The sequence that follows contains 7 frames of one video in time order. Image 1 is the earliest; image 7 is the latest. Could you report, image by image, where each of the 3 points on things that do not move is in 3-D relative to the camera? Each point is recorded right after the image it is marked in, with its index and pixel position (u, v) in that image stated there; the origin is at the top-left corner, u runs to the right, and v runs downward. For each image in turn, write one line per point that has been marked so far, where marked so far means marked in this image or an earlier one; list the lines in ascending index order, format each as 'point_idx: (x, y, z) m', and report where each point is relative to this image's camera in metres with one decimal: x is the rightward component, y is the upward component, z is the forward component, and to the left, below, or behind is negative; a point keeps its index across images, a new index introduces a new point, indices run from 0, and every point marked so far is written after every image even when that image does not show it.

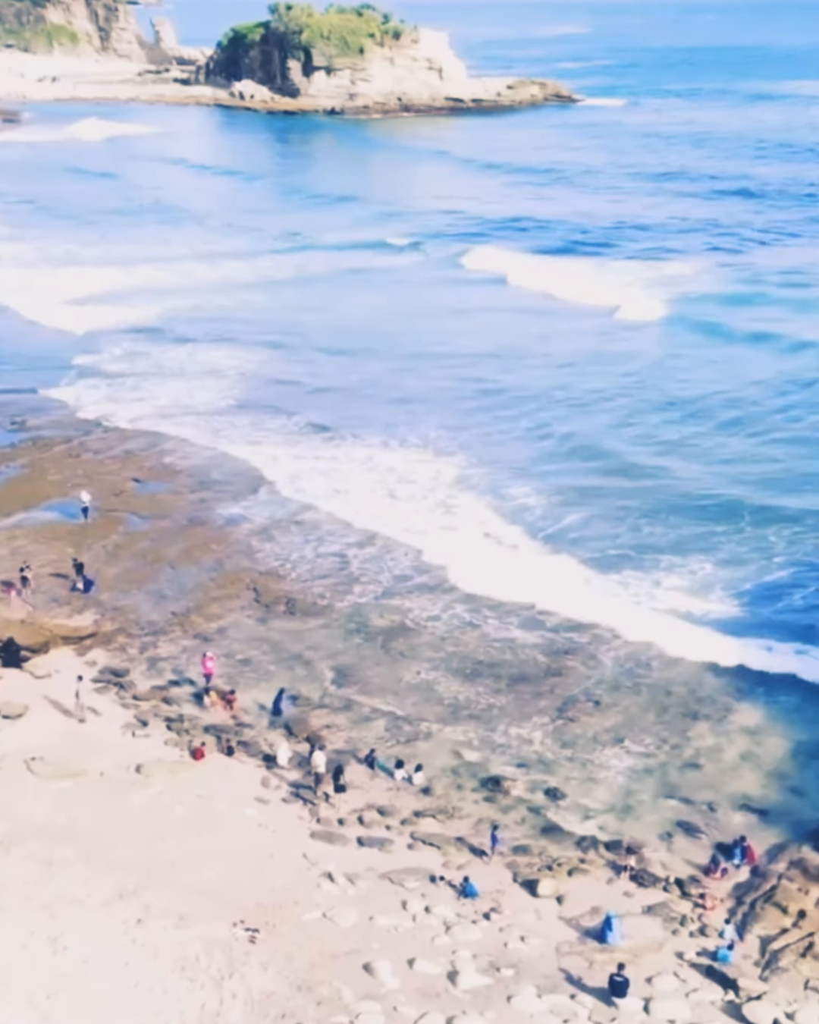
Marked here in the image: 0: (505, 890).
0: (+1.2, -4.7, +19.3) m
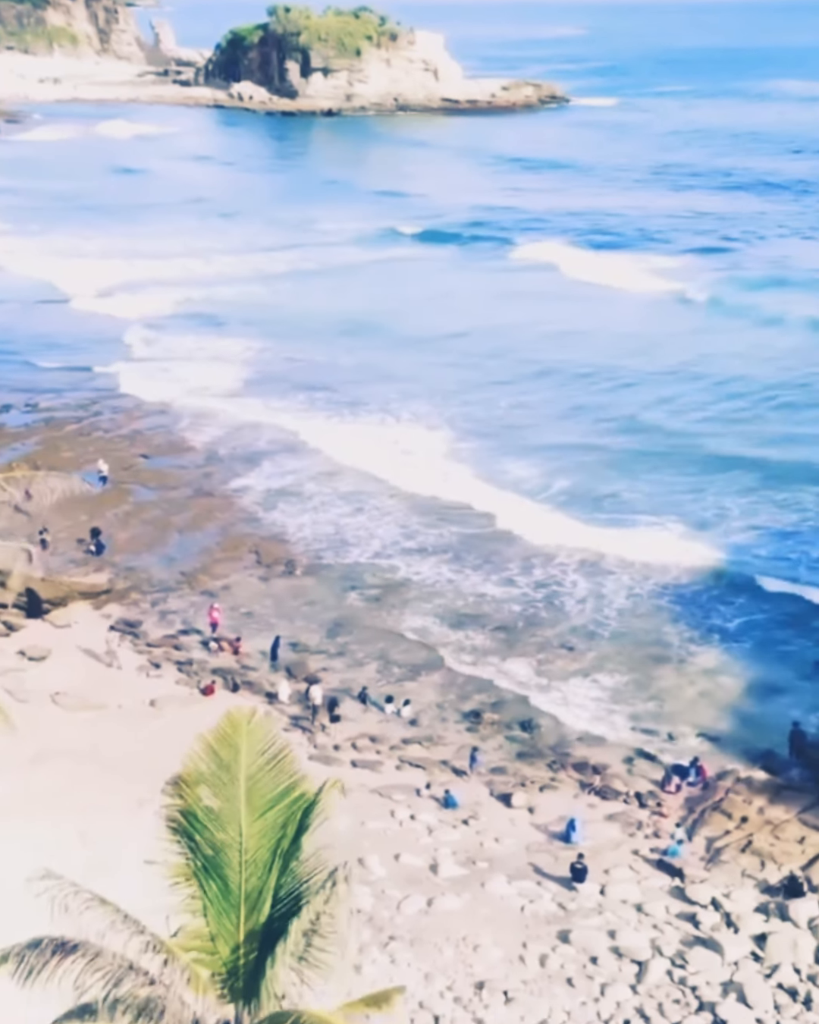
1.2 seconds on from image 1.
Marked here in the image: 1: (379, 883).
0: (+1.0, -4.0, +21.7) m
1: (-0.3, -4.6, +18.9) m
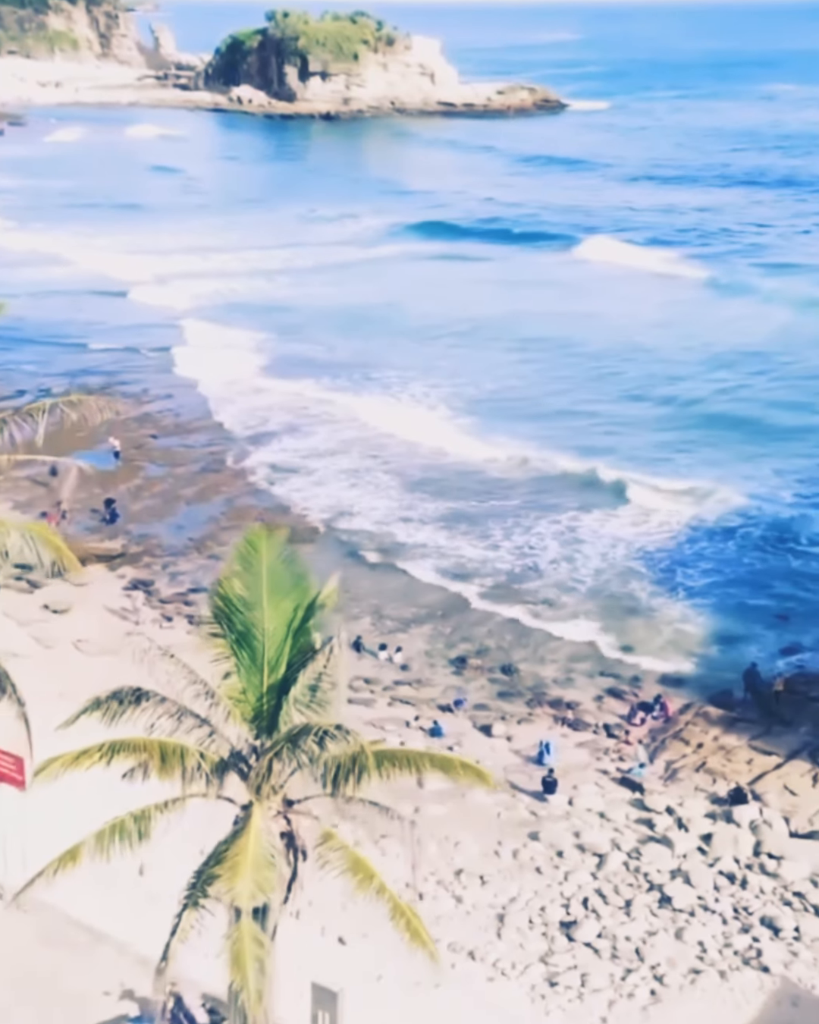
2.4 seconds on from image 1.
0: (+0.9, -3.4, +24.1) m
1: (-0.4, -3.9, +21.3) m
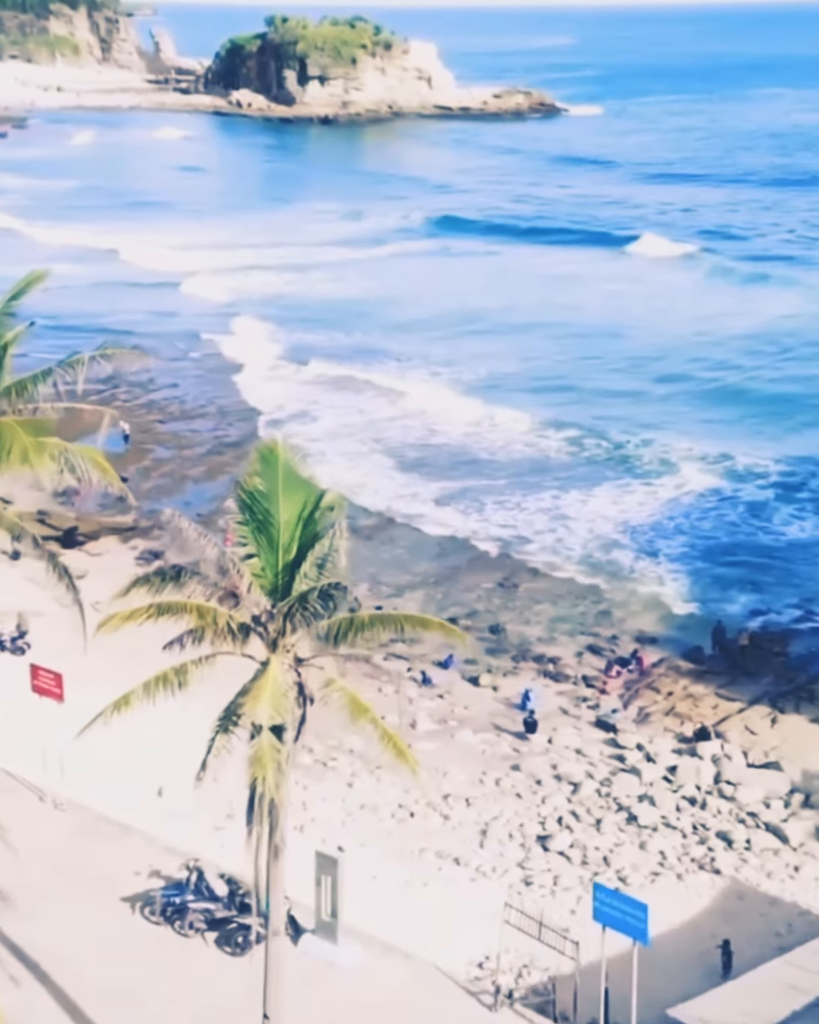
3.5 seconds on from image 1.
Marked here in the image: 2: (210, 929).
0: (+0.8, -2.8, +26.2) m
1: (-0.5, -3.4, +23.3) m
2: (-1.8, -3.9, +14.6) m
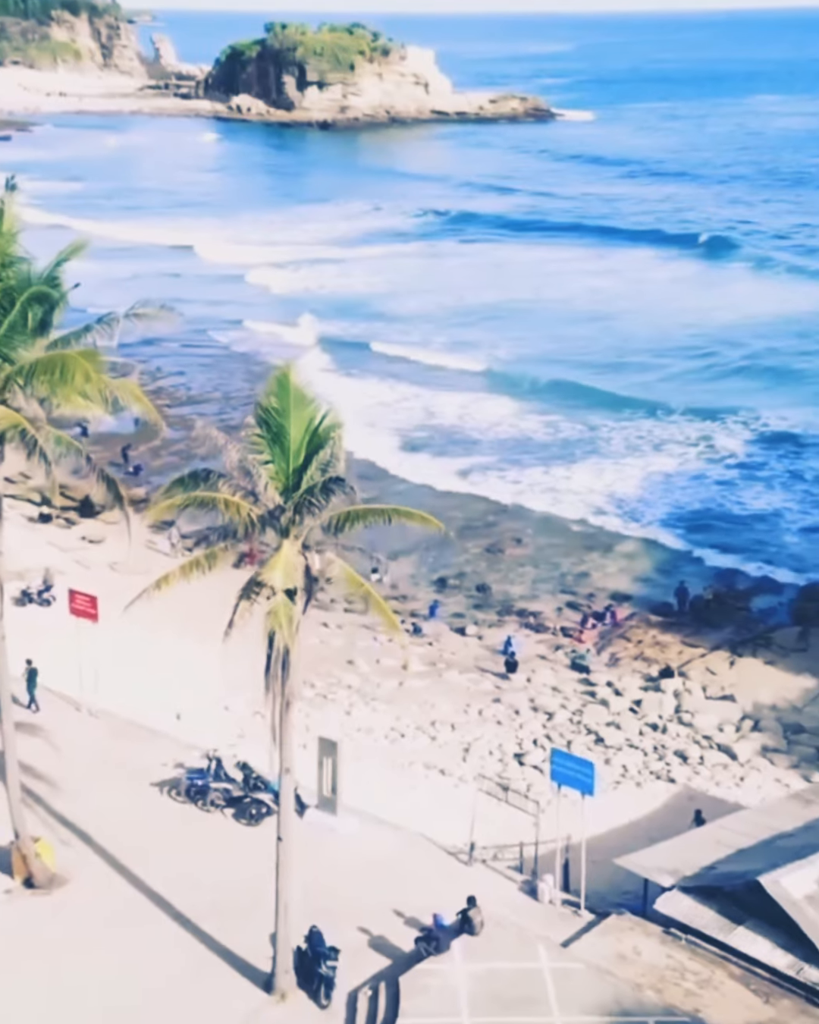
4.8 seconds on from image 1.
0: (+0.6, -2.2, +28.6) m
1: (-0.7, -2.7, +25.8) m
2: (-2.0, -3.2, +17.0) m
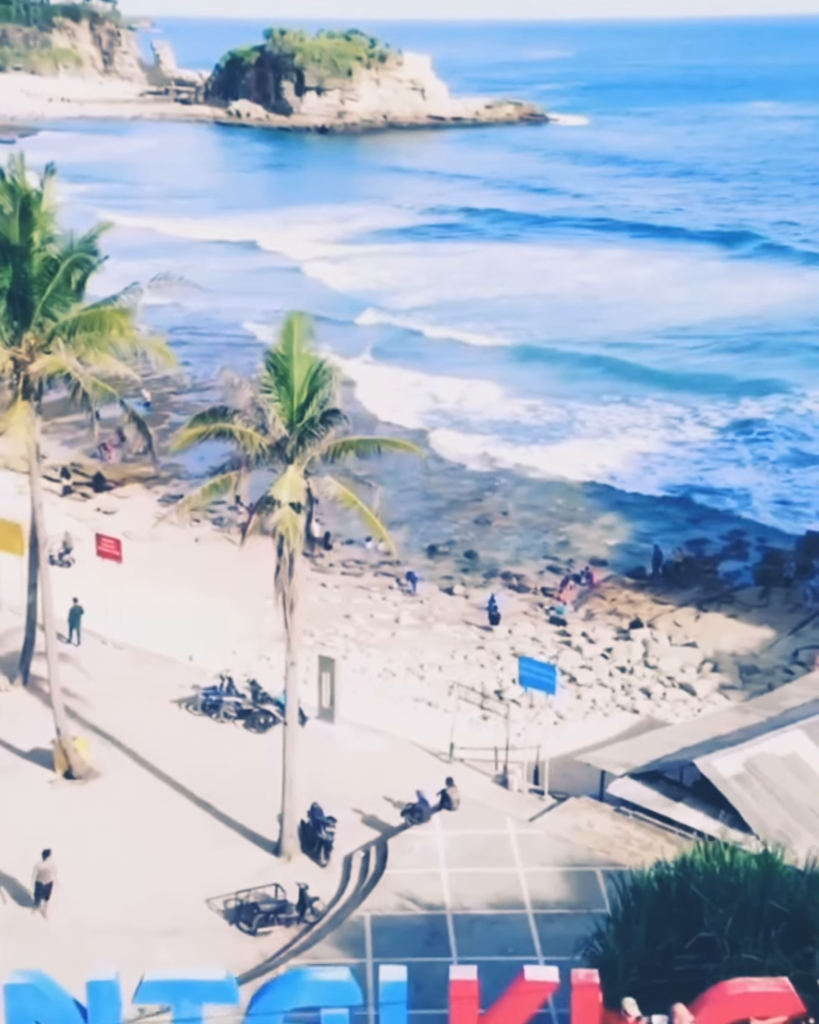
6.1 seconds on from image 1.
0: (+0.5, -1.6, +31.0) m
1: (-0.8, -2.1, +28.1) m
2: (-2.1, -2.6, +19.4) m
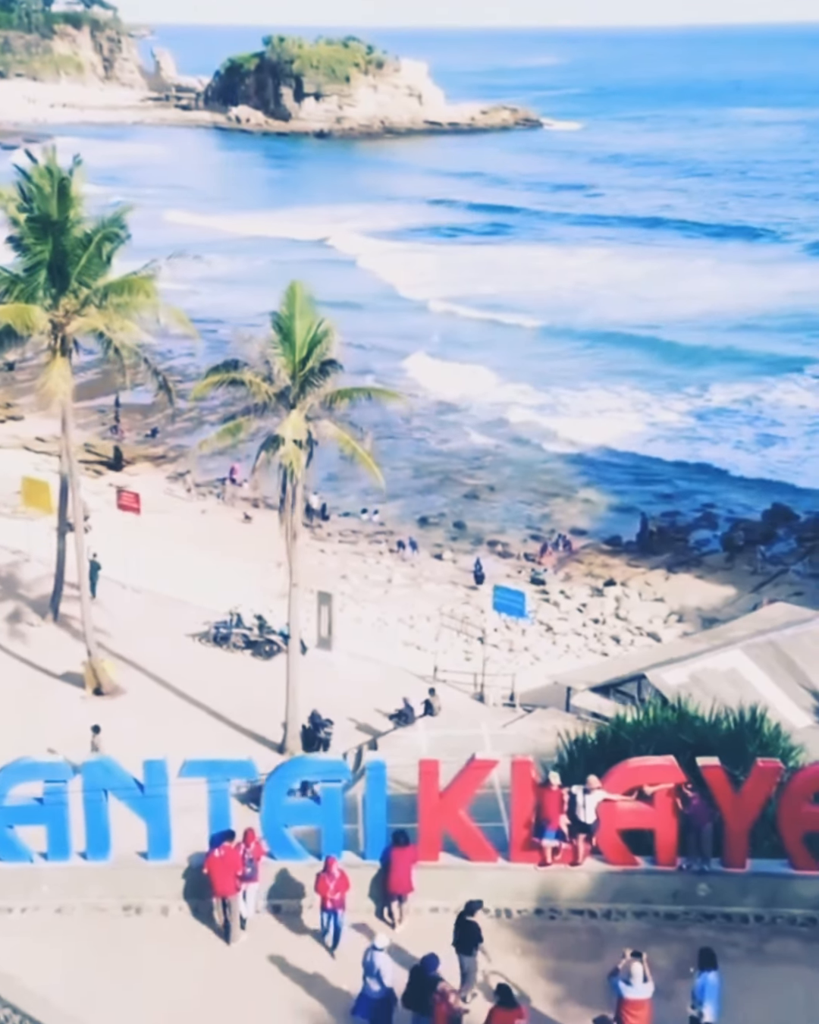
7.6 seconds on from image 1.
0: (+0.3, -1.0, +33.4) m
1: (-1.0, -1.5, +30.5) m
2: (-2.3, -1.9, +21.8) m
